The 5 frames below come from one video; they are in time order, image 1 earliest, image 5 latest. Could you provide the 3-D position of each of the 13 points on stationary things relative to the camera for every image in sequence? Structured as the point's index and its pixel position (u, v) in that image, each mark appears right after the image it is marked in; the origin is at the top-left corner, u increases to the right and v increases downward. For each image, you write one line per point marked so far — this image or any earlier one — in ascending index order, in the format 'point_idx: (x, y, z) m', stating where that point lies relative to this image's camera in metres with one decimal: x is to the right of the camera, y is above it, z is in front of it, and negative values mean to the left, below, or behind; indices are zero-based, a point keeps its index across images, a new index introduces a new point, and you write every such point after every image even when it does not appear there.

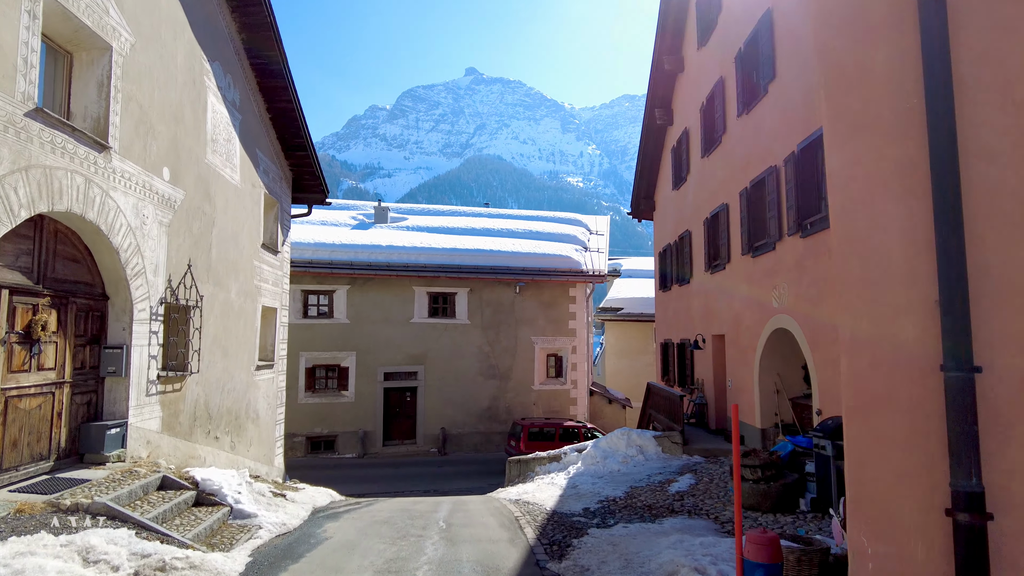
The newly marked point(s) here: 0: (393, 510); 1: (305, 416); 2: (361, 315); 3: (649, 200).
0: (-1.5, -2.8, +7.9) m
1: (-6.2, -3.9, +19.2) m
2: (-4.7, -0.8, +19.8) m
3: (+4.1, +2.6, +18.9) m
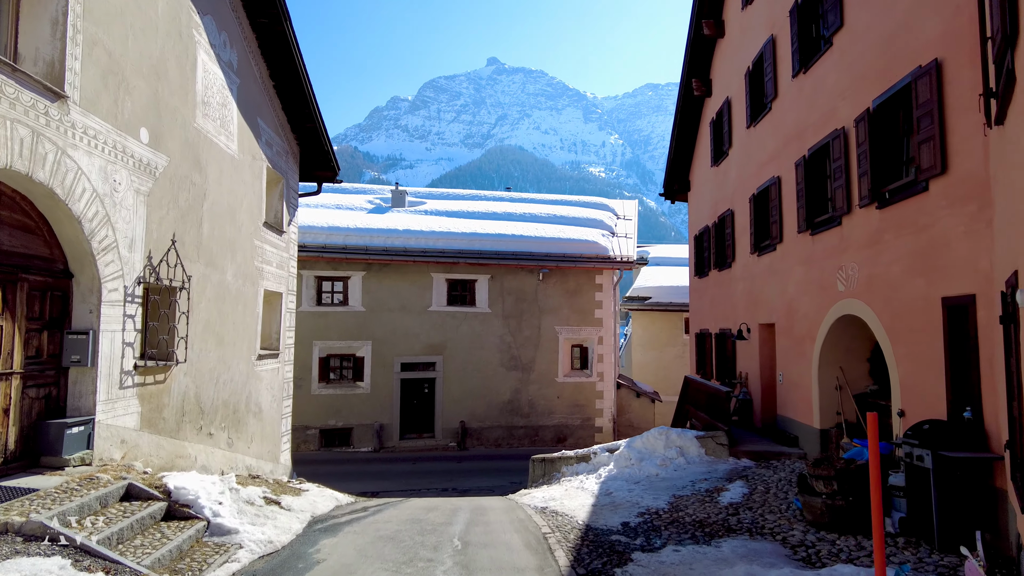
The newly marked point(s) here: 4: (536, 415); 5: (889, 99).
0: (-1.2, -2.6, +6.9) m
1: (-5.6, -3.4, +18.3) m
2: (-4.0, -0.4, +18.9) m
3: (+4.7, +3.0, +17.7) m
4: (+0.7, -3.9, +19.5) m
5: (+4.1, +2.1, +6.9) m
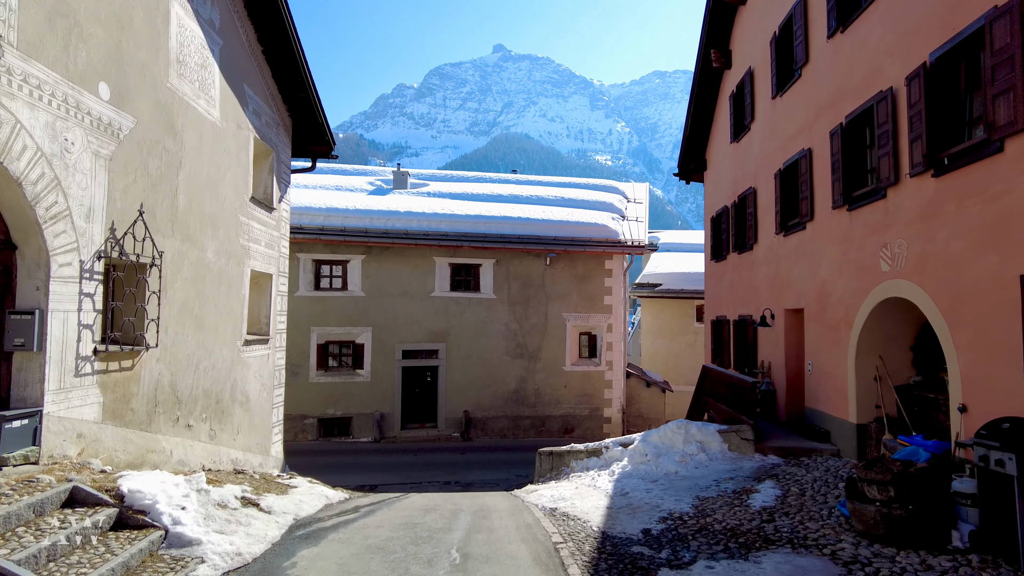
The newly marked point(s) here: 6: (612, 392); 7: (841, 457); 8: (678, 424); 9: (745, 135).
0: (-1.1, -2.3, +6.2) m
1: (-5.4, -3.0, +17.6) m
2: (-3.8, 0.0, +18.1) m
3: (+4.9, +3.4, +16.8) m
4: (+0.9, -3.4, +18.8) m
5: (+4.2, +2.3, +6.1) m
6: (+3.0, -3.1, +19.2) m
7: (+4.3, -2.2, +8.3) m
8: (+2.4, -2.0, +9.3) m
9: (+4.9, +3.2, +13.3) m
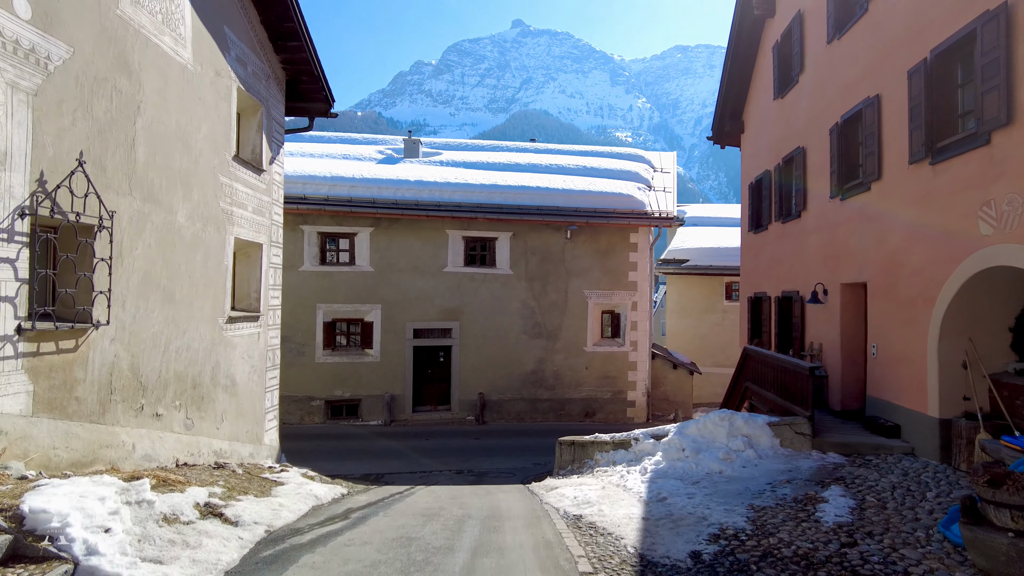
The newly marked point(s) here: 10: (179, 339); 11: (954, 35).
0: (-1.0, -2.0, +5.1) m
1: (-4.9, -2.3, +16.6) m
2: (-3.4, +0.7, +17.0) m
3: (+5.3, +4.0, +15.3) m
4: (+1.4, -2.7, +17.7) m
5: (+4.3, +2.5, +4.7) m
6: (+3.5, -2.4, +18.0) m
7: (+4.5, -1.9, +7.0) m
8: (+2.7, -1.6, +8.1) m
9: (+5.2, +3.7, +11.8) m
10: (-3.8, -0.6, +7.3) m
11: (+4.5, +2.6, +6.5) m
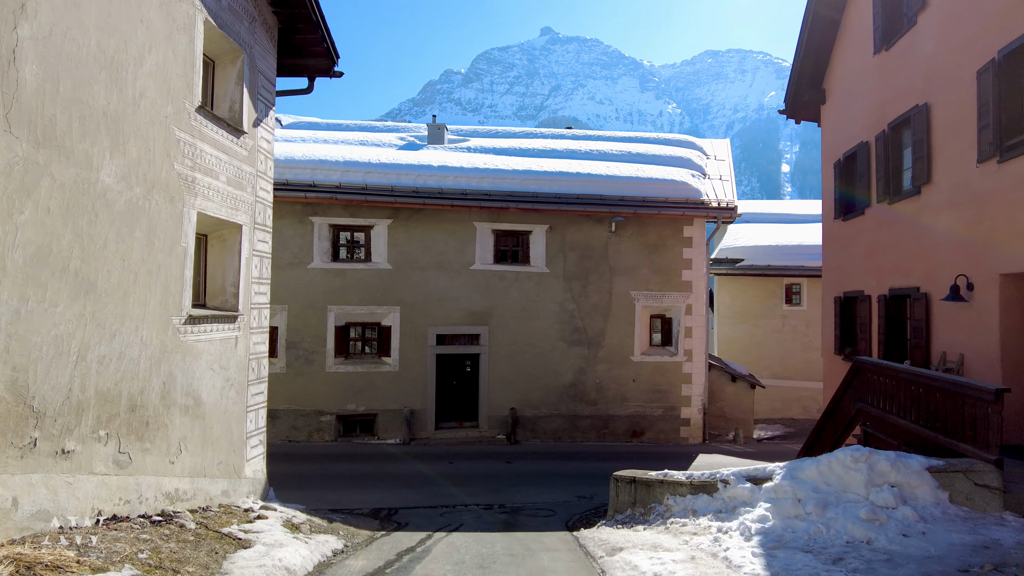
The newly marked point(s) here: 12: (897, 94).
0: (-0.7, -1.9, +2.9) m
1: (-4.1, -2.3, +14.6) m
2: (-2.5, +0.7, +15.0) m
3: (+6.1, +4.0, +12.9) m
4: (+2.3, -2.8, +15.4) m
5: (+4.6, +2.7, +2.3) m
6: (+4.4, -2.4, +15.6) m
7: (+4.9, -1.7, +4.6) m
8: (+3.1, -1.5, +5.8) m
9: (+5.8, +3.7, +9.4) m
10: (-3.4, -0.5, +5.3) m
11: (+4.9, +2.7, +4.2) m
12: (+5.9, +3.0, +9.7) m
